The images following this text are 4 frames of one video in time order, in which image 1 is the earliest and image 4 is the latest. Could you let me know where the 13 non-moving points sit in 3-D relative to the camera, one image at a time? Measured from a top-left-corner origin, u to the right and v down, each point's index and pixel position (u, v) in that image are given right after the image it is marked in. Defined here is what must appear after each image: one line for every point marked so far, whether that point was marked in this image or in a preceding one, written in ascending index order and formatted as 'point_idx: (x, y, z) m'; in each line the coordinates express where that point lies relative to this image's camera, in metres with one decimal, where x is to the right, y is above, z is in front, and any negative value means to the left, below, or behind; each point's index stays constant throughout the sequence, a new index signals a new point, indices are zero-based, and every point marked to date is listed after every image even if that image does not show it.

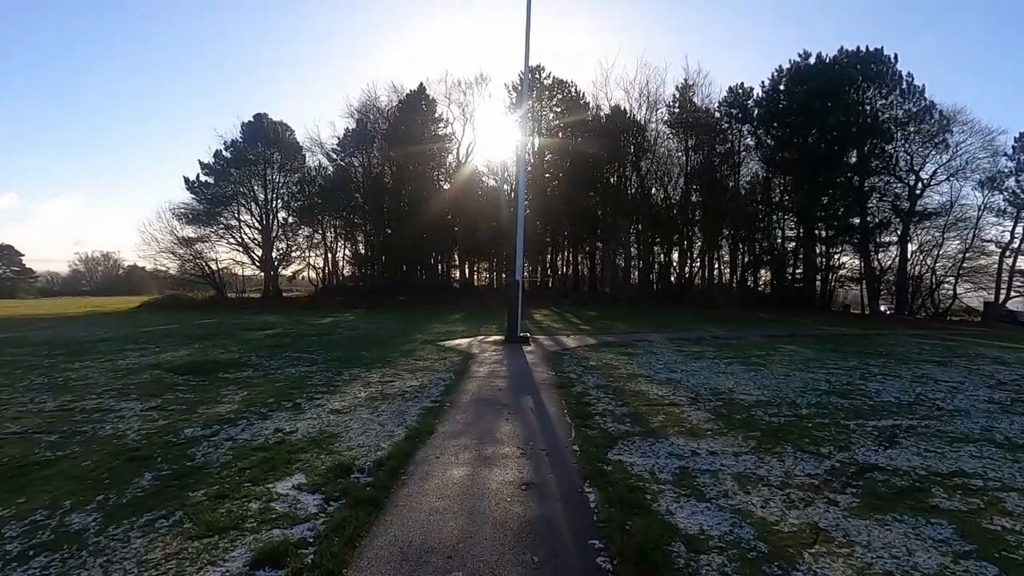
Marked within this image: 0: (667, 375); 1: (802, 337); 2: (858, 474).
0: (+2.4, -1.3, +10.1) m
1: (+8.2, -1.4, +18.5) m
2: (+2.7, -1.4, +5.0) m
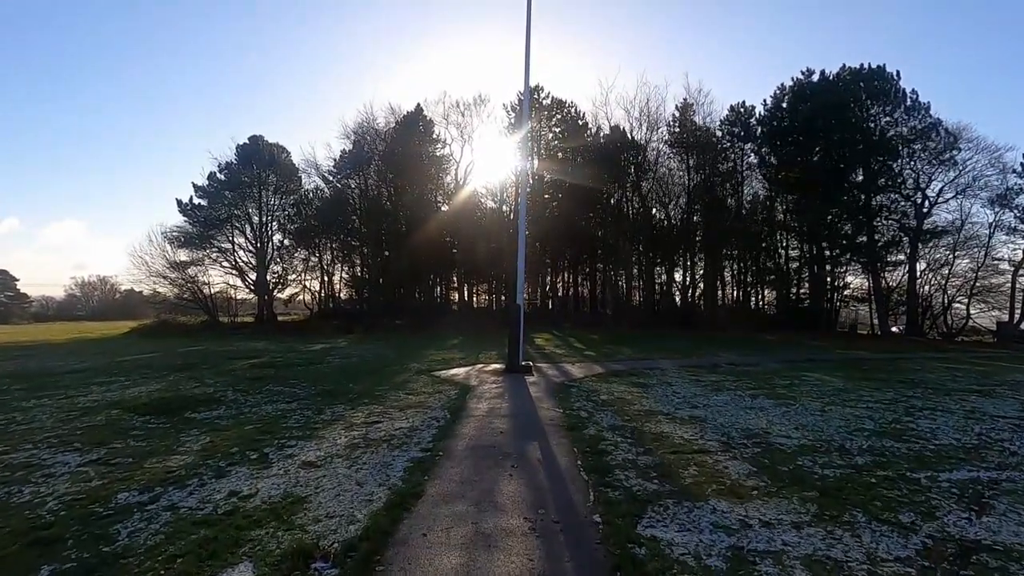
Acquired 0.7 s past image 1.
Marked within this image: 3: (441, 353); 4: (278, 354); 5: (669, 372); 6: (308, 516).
0: (+2.4, -1.7, +9.0) m
1: (+8.2, -2.0, +17.4) m
2: (+2.7, -1.6, +3.9) m
3: (-2.1, -1.9, +19.5) m
4: (-6.8, -1.9, +18.9) m
5: (+3.4, -1.8, +13.9) m
6: (-1.5, -1.6, +4.7) m
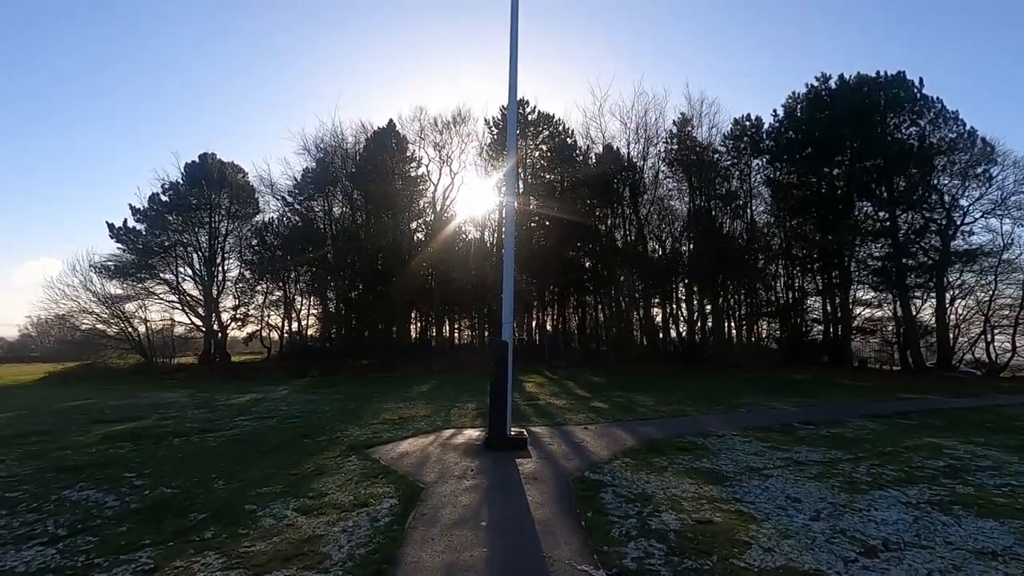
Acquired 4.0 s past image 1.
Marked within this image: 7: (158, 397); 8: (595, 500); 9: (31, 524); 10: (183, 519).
0: (+2.3, -1.8, +4.2) m
1: (+7.9, -2.5, +12.7) m
2: (+2.7, -1.4, -0.9) m
3: (-2.5, -2.7, +14.5) m
4: (-7.1, -2.7, +13.8) m
5: (+3.1, -2.2, +9.1) m
6: (-1.5, -1.5, -0.2) m
7: (-10.2, -3.1, +18.8) m
8: (+0.7, -1.9, +6.0) m
9: (-4.1, -2.0, +5.6) m
10: (-2.9, -2.0, +5.8) m
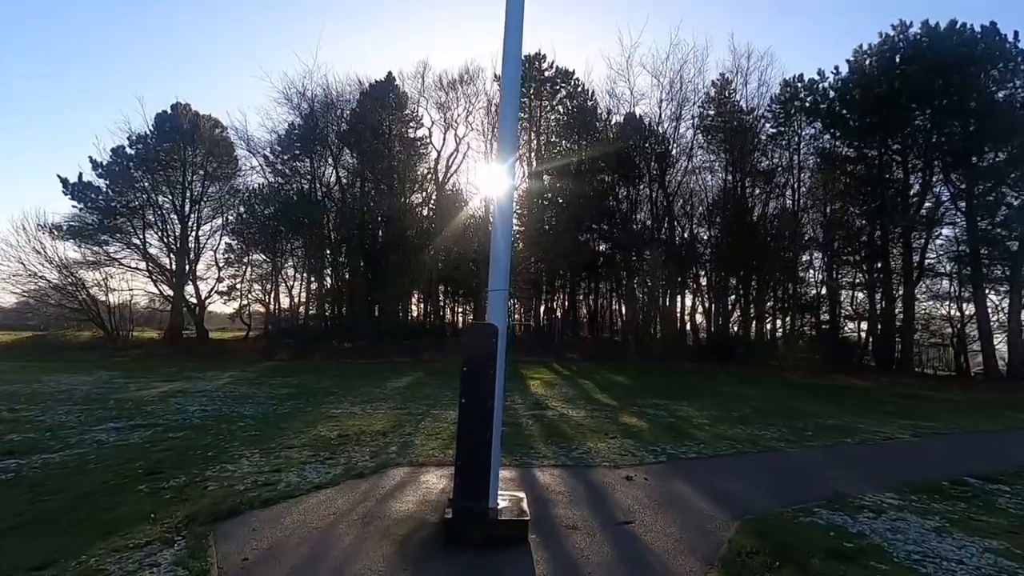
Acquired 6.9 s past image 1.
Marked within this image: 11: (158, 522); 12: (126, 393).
0: (+2.2, -1.5, -0.2) m
1: (+7.9, -2.2, +8.2) m
2: (+2.5, -1.3, -5.3) m
3: (-2.5, -2.0, +10.2) m
4: (-7.2, -1.8, +9.6) m
5: (+3.0, -1.8, +4.7) m
6: (-1.7, -1.2, -4.5) m
7: (-10.2, -2.1, +14.6) m
8: (+0.6, -1.6, +1.7) m
9: (-4.3, -1.5, +1.4) m
10: (-3.0, -1.5, +1.5) m
11: (-2.6, -1.7, +4.8) m
12: (-7.7, -2.0, +13.0) m
